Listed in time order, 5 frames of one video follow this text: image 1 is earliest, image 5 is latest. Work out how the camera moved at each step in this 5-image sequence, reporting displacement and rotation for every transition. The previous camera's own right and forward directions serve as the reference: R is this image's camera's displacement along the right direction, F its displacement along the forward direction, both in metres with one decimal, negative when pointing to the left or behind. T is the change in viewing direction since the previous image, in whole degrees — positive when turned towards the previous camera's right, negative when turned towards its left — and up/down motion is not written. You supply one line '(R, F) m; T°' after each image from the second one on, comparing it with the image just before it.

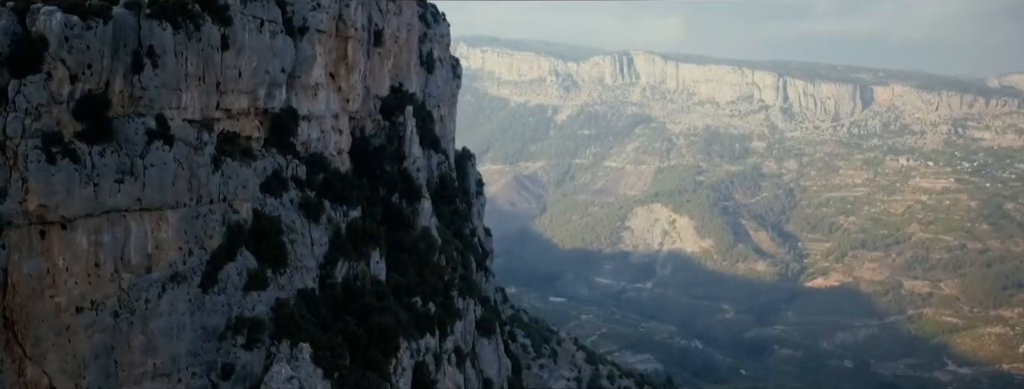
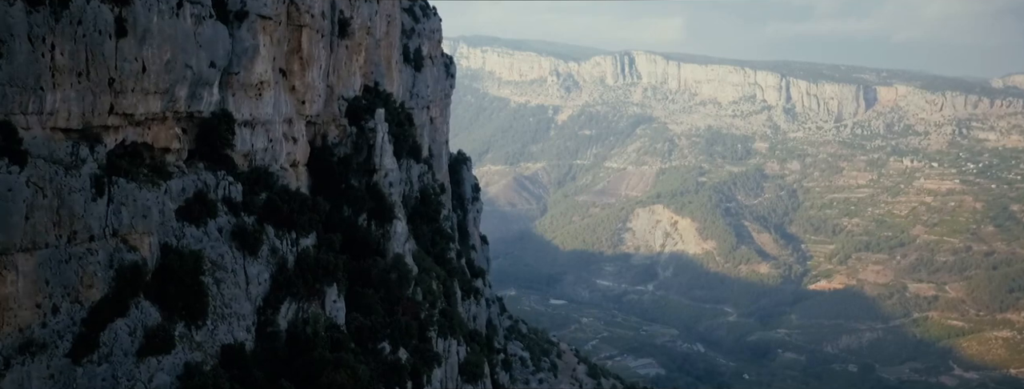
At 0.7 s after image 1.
(+0.1, +2.0) m; 0°
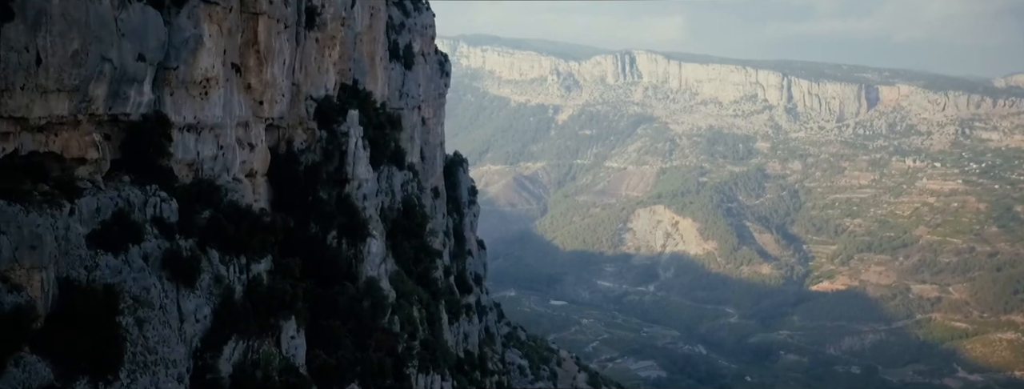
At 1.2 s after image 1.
(+0.1, +1.3) m; 0°
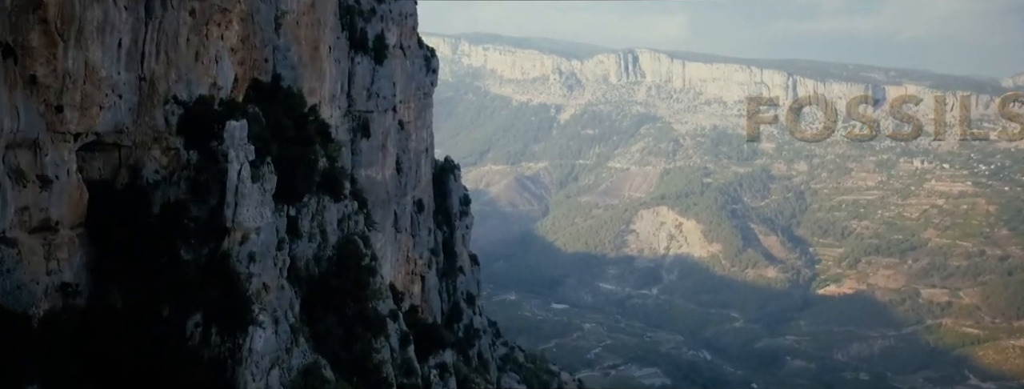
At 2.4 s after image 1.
(+0.2, +3.4) m; 0°
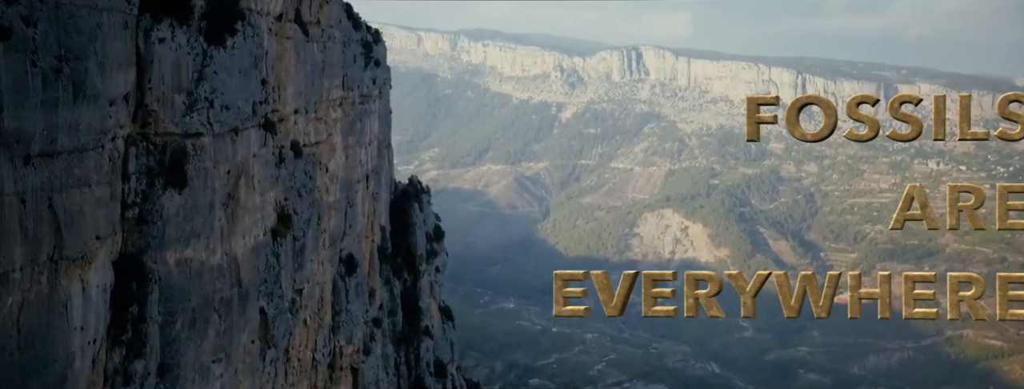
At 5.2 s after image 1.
(+0.4, +7.9) m; 0°
